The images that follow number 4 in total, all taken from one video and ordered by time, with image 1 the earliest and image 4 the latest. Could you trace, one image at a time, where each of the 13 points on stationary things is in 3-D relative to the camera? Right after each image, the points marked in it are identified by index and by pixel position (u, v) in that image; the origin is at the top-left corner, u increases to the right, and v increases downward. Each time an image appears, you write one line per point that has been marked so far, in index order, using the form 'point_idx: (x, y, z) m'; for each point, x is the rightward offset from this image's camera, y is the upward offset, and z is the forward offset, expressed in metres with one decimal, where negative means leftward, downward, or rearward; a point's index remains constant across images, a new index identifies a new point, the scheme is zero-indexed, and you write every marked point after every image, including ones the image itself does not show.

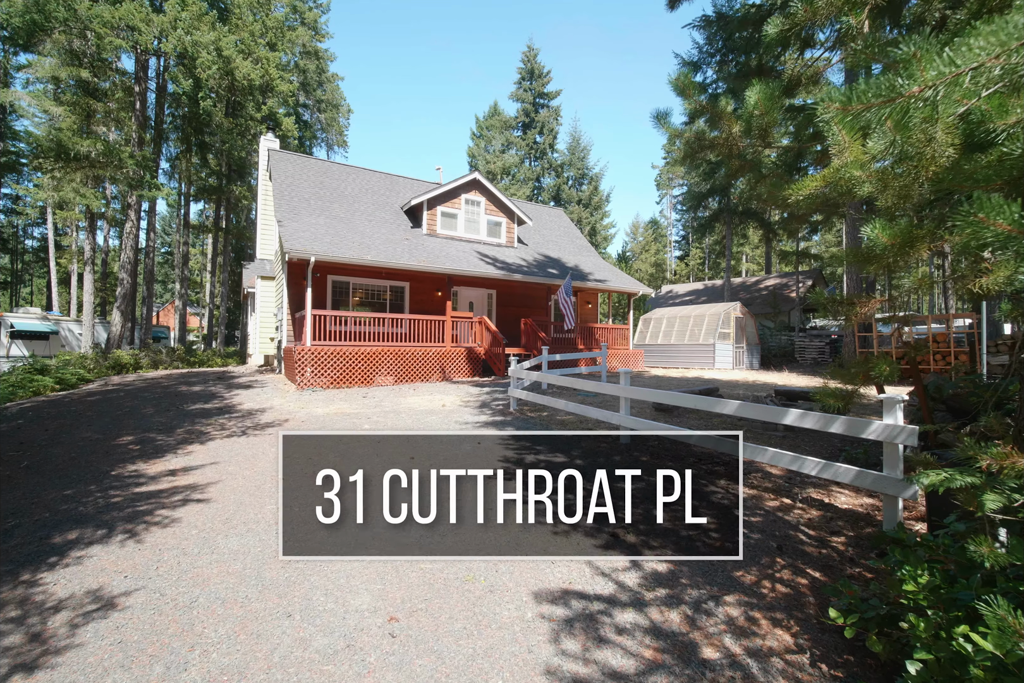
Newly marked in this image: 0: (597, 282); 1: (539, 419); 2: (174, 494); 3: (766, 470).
0: (+3.0, +2.1, +17.6) m
1: (+0.4, -1.3, +8.2) m
2: (-3.1, -1.4, +4.5) m
3: (+2.7, -1.4, +5.2) m
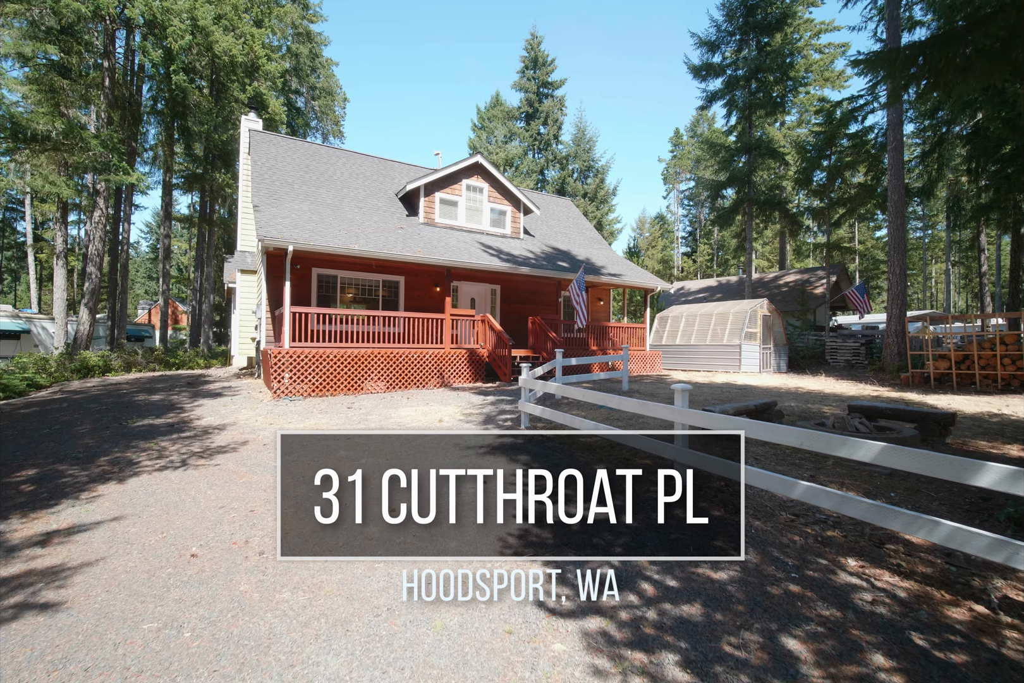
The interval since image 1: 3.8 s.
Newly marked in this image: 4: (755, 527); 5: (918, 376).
0: (+3.2, +2.1, +16.0) m
1: (+0.6, -1.4, +6.5) m
2: (-3.0, -1.5, +2.9) m
3: (+2.9, -1.4, +3.5) m
4: (+1.9, -1.5, +3.8) m
5: (+10.8, -0.9, +13.0) m
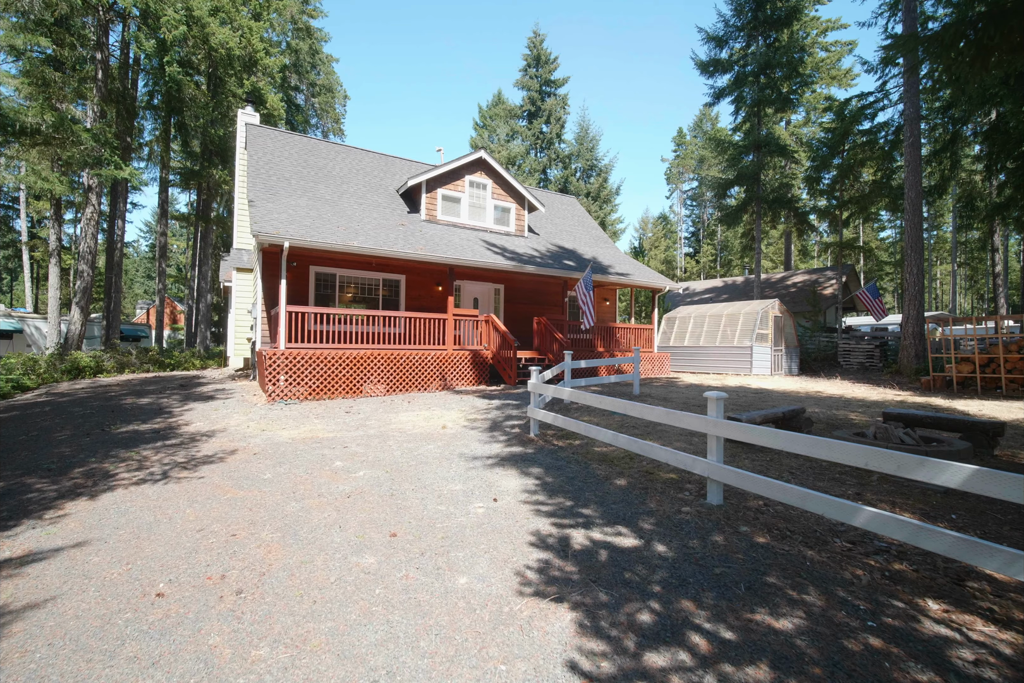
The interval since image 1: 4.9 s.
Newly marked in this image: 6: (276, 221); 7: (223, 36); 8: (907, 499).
0: (+3.3, +2.1, +15.5) m
1: (+0.7, -1.4, +6.0) m
2: (-2.8, -1.5, +2.4) m
3: (+3.0, -1.5, +3.0) m
4: (+2.0, -1.5, +3.3) m
5: (+10.9, -1.0, +12.5) m
6: (-5.4, +2.7, +11.2) m
7: (-10.4, +11.0, +17.7) m
8: (+3.6, -1.4, +4.5) m
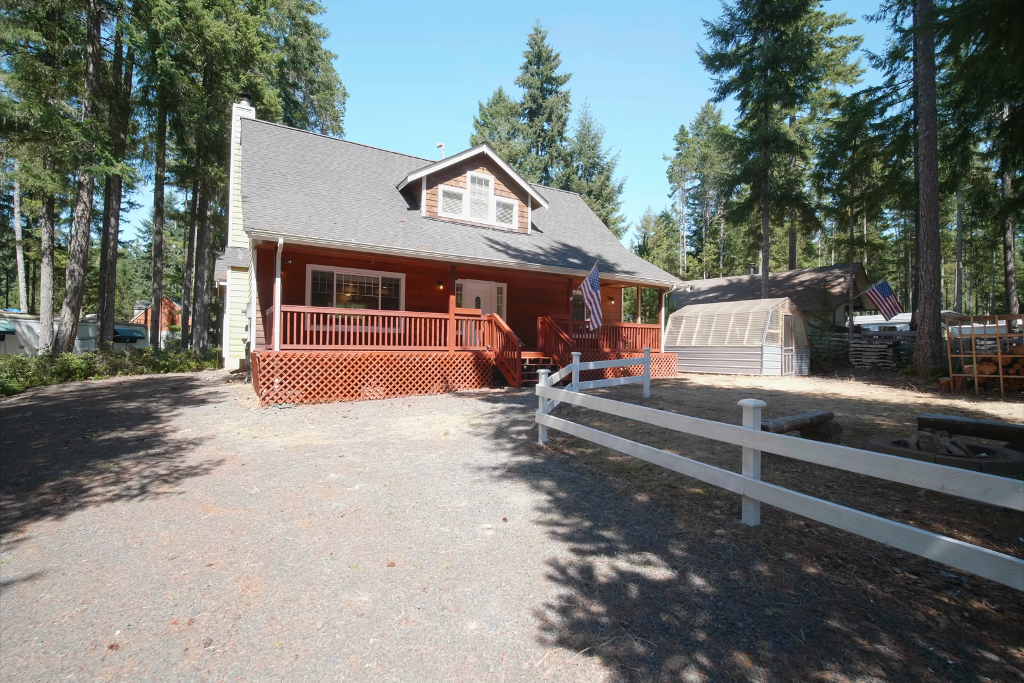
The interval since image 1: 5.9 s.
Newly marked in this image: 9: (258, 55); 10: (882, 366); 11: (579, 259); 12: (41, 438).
0: (+3.4, +2.1, +15.1) m
1: (+0.8, -1.4, +5.6) m
2: (-2.8, -1.5, +2.0) m
3: (+3.1, -1.5, +2.6) m
4: (+2.1, -1.5, +2.9) m
5: (+11.0, -1.0, +12.1) m
6: (-5.3, +2.7, +10.7) m
7: (-10.4, +11.0, +17.3) m
8: (+3.7, -1.4, +4.0) m
9: (-10.0, +11.3, +19.3) m
10: (+12.2, -0.8, +16.2) m
11: (+2.1, +2.6, +15.2) m
12: (-6.7, -1.4, +7.0) m
